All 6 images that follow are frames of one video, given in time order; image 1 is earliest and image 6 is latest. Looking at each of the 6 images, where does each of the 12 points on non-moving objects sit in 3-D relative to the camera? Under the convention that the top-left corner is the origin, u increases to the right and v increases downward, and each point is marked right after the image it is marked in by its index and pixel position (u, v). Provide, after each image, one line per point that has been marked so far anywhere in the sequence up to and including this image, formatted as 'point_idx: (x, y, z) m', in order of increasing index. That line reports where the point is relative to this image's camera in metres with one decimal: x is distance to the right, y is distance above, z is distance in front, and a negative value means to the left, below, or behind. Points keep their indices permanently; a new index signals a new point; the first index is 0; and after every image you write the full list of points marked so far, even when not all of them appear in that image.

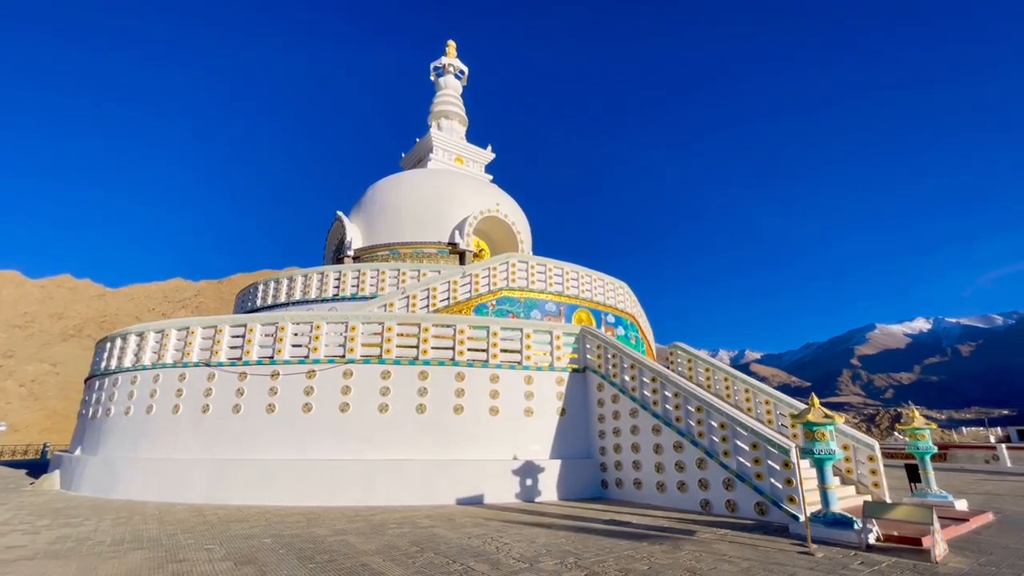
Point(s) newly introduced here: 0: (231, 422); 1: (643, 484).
0: (-4.3, -2.0, +7.4) m
1: (+1.9, -2.8, +7.1) m
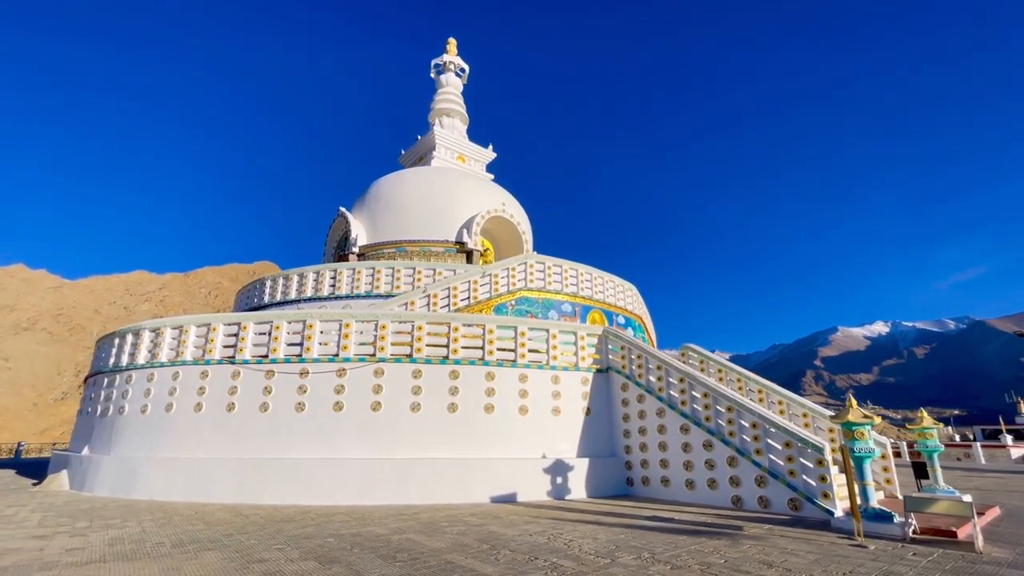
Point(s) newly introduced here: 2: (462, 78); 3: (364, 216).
0: (-3.8, -2.0, +7.3) m
1: (+2.4, -2.9, +7.3) m
2: (-1.9, +8.2, +19.0) m
3: (-4.4, +2.2, +14.6) m
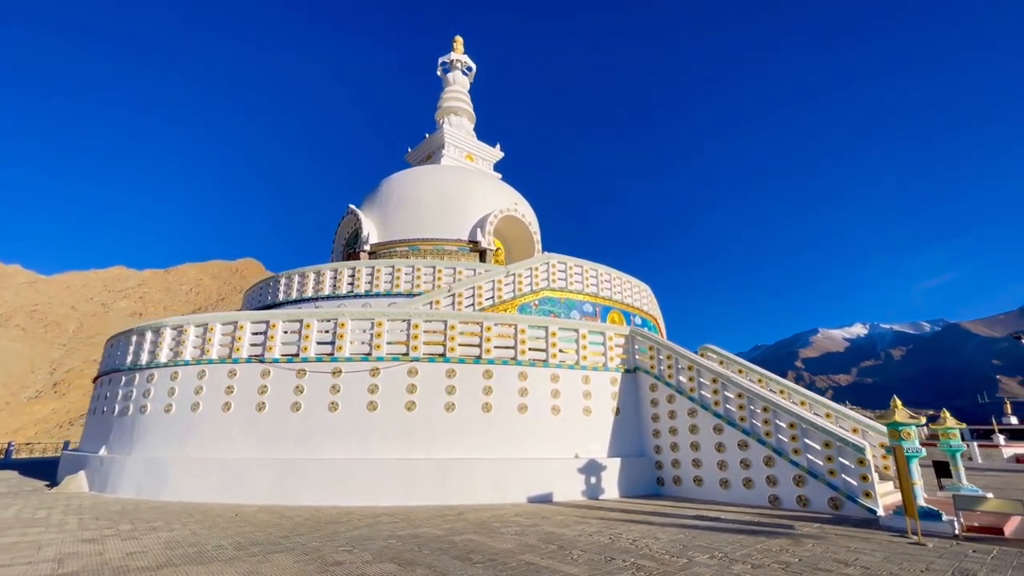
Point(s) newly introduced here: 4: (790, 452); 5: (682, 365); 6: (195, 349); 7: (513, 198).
0: (-3.2, -1.9, +7.2) m
1: (+2.9, -2.9, +7.3) m
2: (-1.7, +8.2, +19.0) m
3: (-4.1, +2.2, +14.4) m
4: (+3.8, -2.2, +6.6) m
5: (+2.8, -1.3, +8.0) m
6: (-5.1, -1.0, +7.9) m
7: (0.0, +2.8, +15.4) m
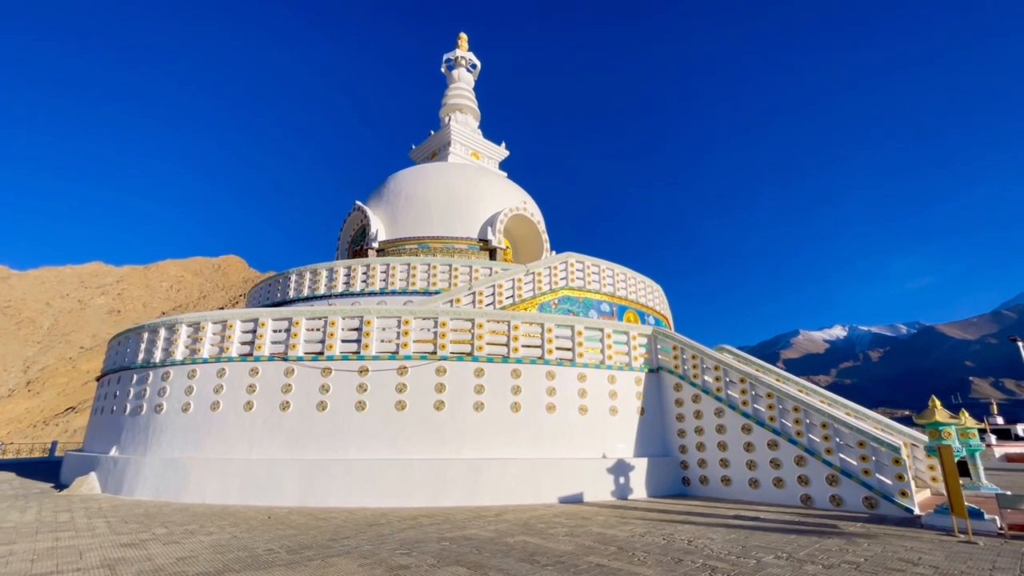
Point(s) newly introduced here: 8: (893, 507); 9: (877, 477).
0: (-2.8, -1.9, +7.0) m
1: (+3.3, -2.9, +7.3) m
2: (-1.5, +8.3, +18.8) m
3: (-3.8, +2.3, +14.2) m
4: (+4.2, -2.2, +6.7) m
5: (+3.2, -1.3, +8.0) m
6: (-4.7, -0.9, +7.7) m
7: (+0.3, +2.9, +15.3) m
8: (+4.6, -2.7, +6.0) m
9: (+4.6, -2.4, +6.2) m
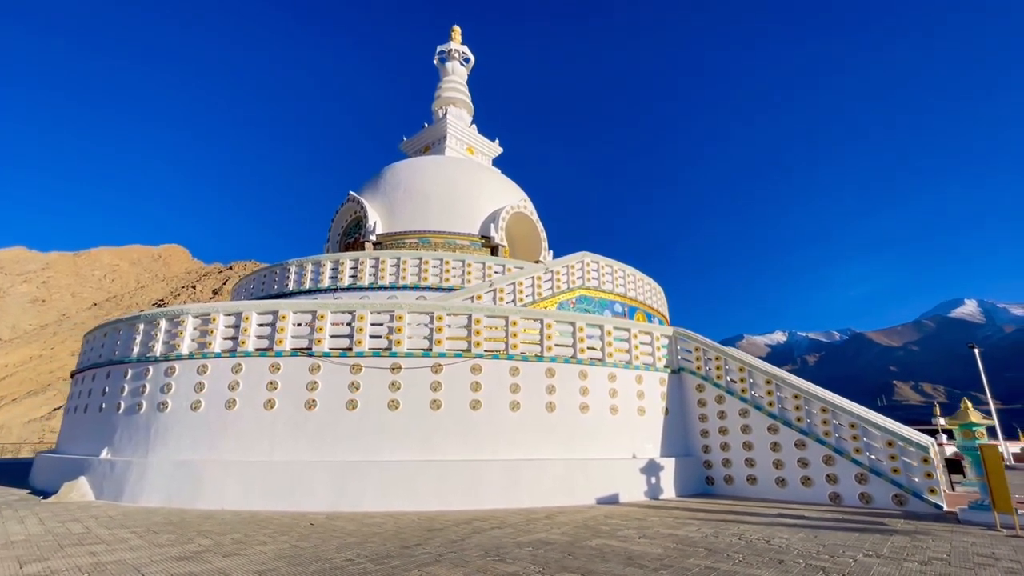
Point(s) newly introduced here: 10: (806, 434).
0: (-2.3, -1.8, +6.6) m
1: (+3.8, -2.9, +7.5) m
2: (-1.7, +8.4, +18.5) m
3: (-3.8, +2.4, +13.7) m
4: (+4.8, -2.3, +6.9) m
5: (+3.6, -1.3, +8.1) m
6: (-4.2, -0.8, +7.1) m
7: (+0.2, +2.9, +15.1) m
8: (+5.2, -2.8, +6.2) m
9: (+5.2, -2.5, +6.5) m
10: (+4.3, -2.2, +7.2) m
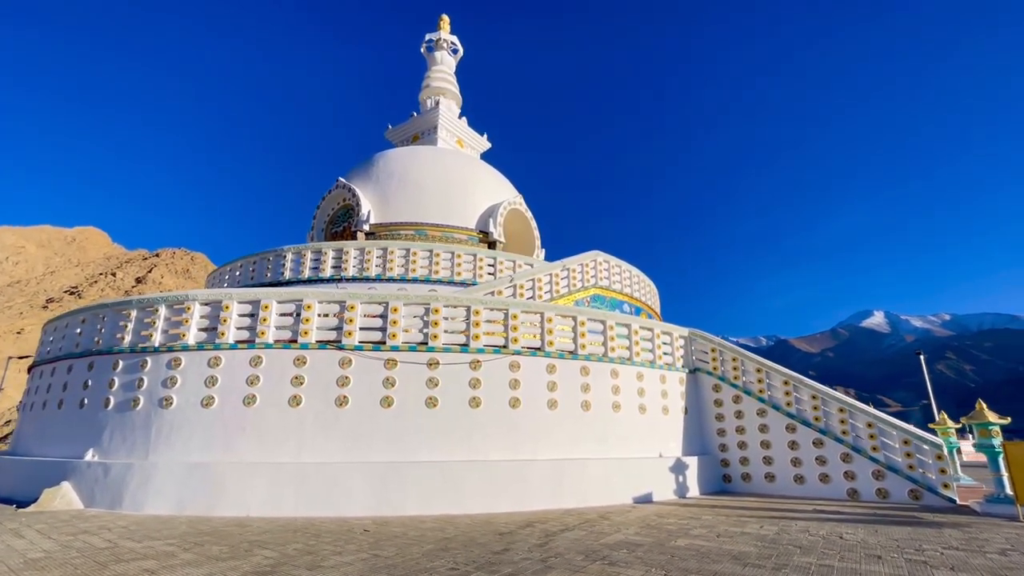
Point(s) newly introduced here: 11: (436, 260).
0: (-1.7, -1.6, +6.2) m
1: (+4.2, -3.0, +7.7) m
2: (-2.1, +8.5, +18.1) m
3: (-3.8, +2.6, +13.1) m
4: (+5.3, -2.4, +7.3) m
5: (+4.0, -1.4, +8.3) m
6: (-3.6, -0.6, +6.5) m
7: (0.0, +3.0, +15.0) m
8: (+5.8, -2.9, +6.7) m
9: (+5.7, -2.6, +6.9) m
10: (+4.8, -2.2, +7.5) m
11: (-1.7, +0.6, +10.2) m
